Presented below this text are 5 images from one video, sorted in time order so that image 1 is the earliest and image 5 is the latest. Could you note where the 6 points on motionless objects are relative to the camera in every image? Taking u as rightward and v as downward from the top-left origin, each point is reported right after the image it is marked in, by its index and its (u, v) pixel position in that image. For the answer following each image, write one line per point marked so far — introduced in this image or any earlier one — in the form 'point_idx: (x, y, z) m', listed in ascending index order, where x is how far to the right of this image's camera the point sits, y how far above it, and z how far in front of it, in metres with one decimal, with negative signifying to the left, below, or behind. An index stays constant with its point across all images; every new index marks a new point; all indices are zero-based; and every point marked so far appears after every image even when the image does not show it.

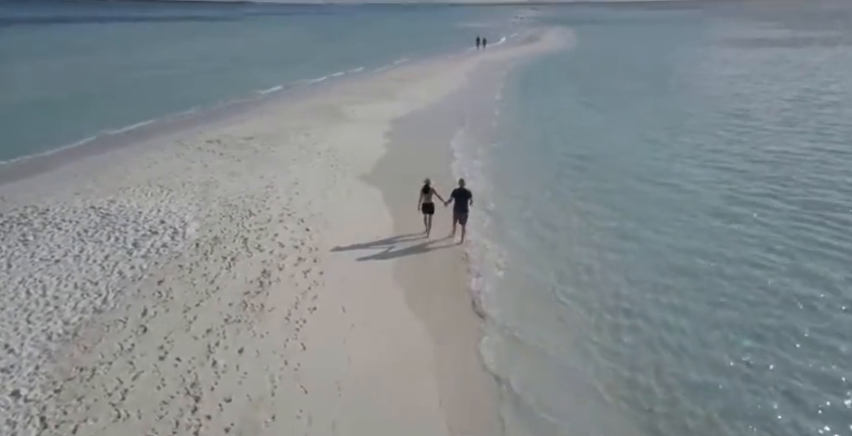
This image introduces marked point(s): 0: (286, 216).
0: (-3.3, +0.1, +11.1) m
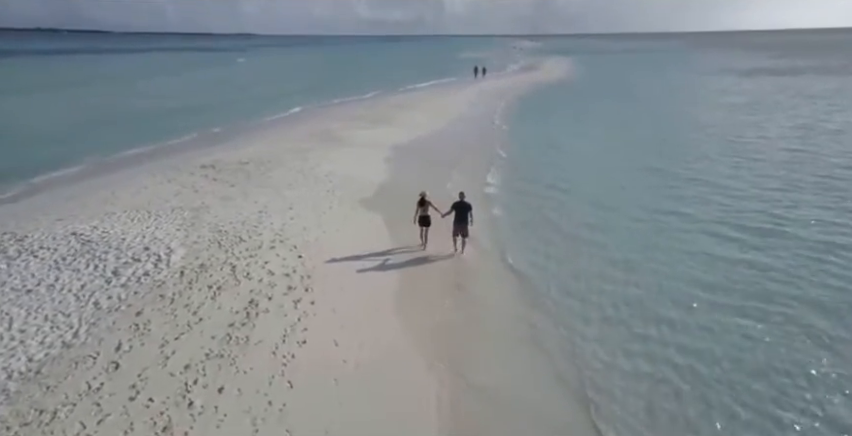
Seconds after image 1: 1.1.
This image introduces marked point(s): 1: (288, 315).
0: (-3.4, -0.6, +10.6) m
1: (-2.4, -1.7, +8.0) m
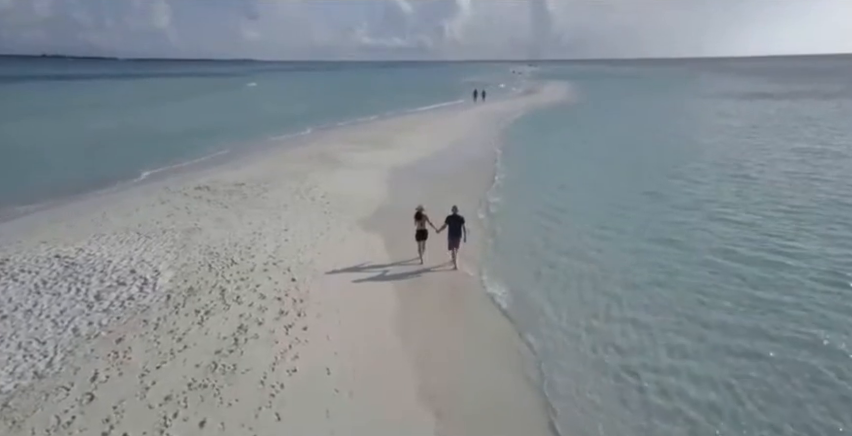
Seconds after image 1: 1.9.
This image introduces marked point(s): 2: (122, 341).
0: (-3.4, -1.0, +10.2) m
1: (-2.4, -2.0, +7.6) m
2: (-4.6, -1.9, +7.1) m
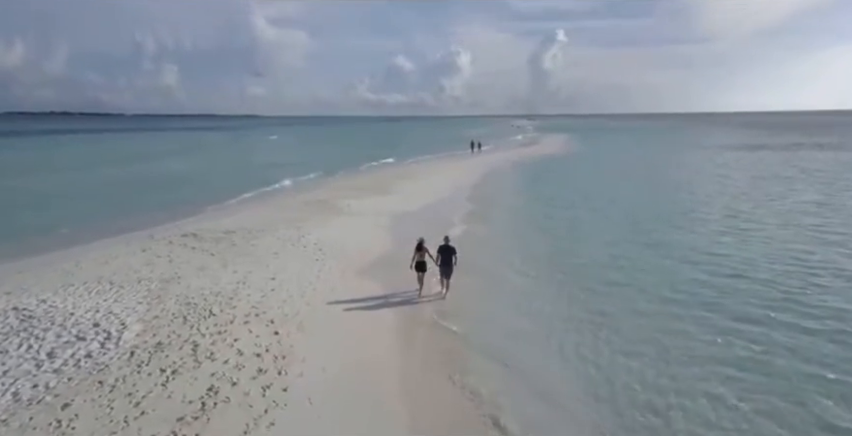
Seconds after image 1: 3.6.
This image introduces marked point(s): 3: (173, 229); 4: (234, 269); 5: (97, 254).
0: (-3.5, -2.0, +9.3) m
1: (-2.5, -2.7, +6.6) m
2: (-4.7, -2.5, +6.1) m
3: (-9.6, -0.4, +17.8) m
4: (-5.1, -1.4, +12.4) m
5: (-10.0, -1.1, +14.2) m
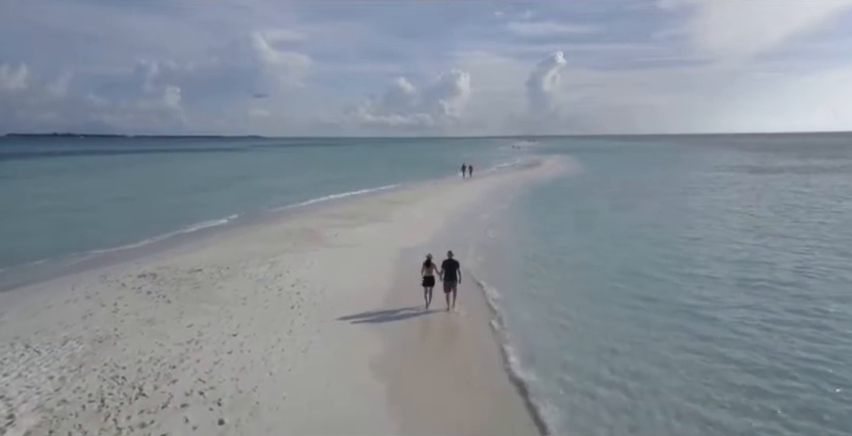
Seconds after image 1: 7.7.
0: (-3.6, -2.7, +7.3) m
1: (-2.6, -3.3, +4.5) m
2: (-4.8, -3.1, +4.1) m
3: (-9.6, -1.6, +15.8) m
4: (-5.2, -2.3, +10.4) m
5: (-10.1, -2.1, +12.2) m
